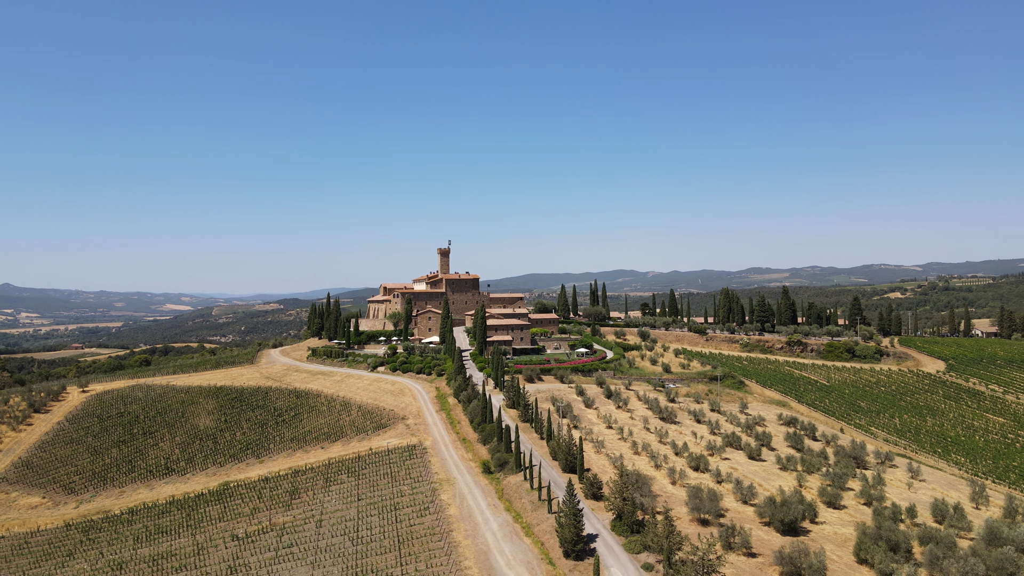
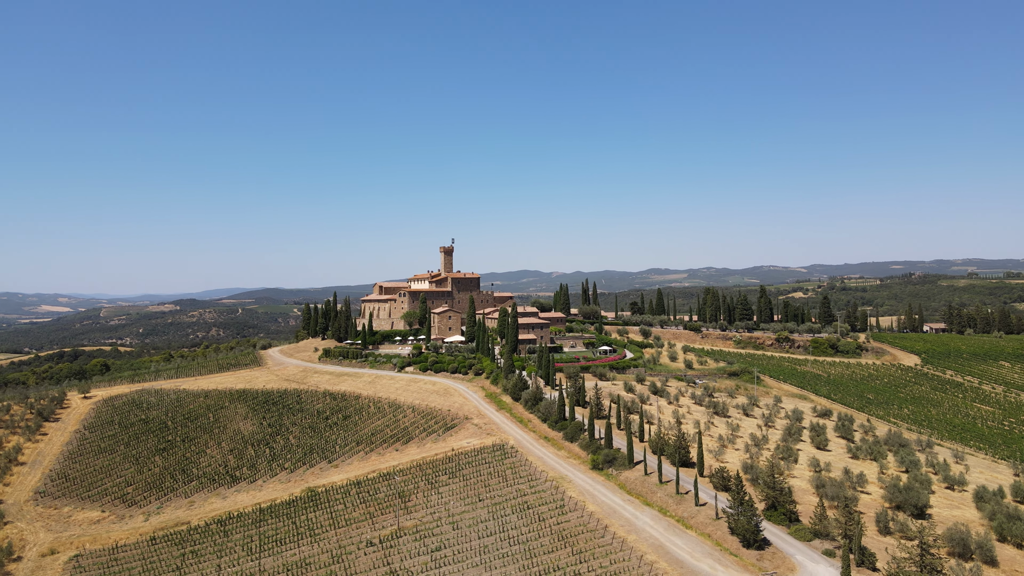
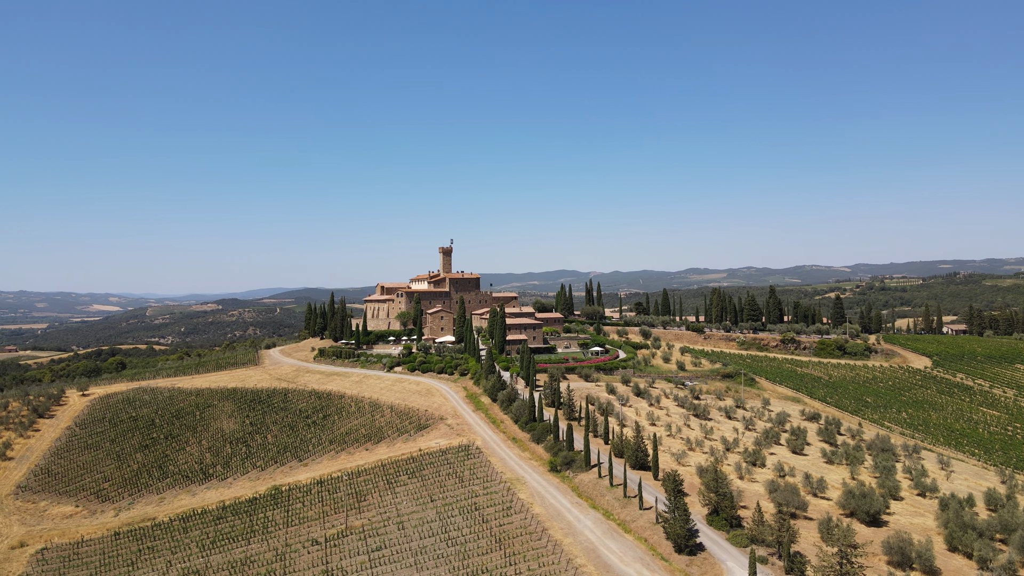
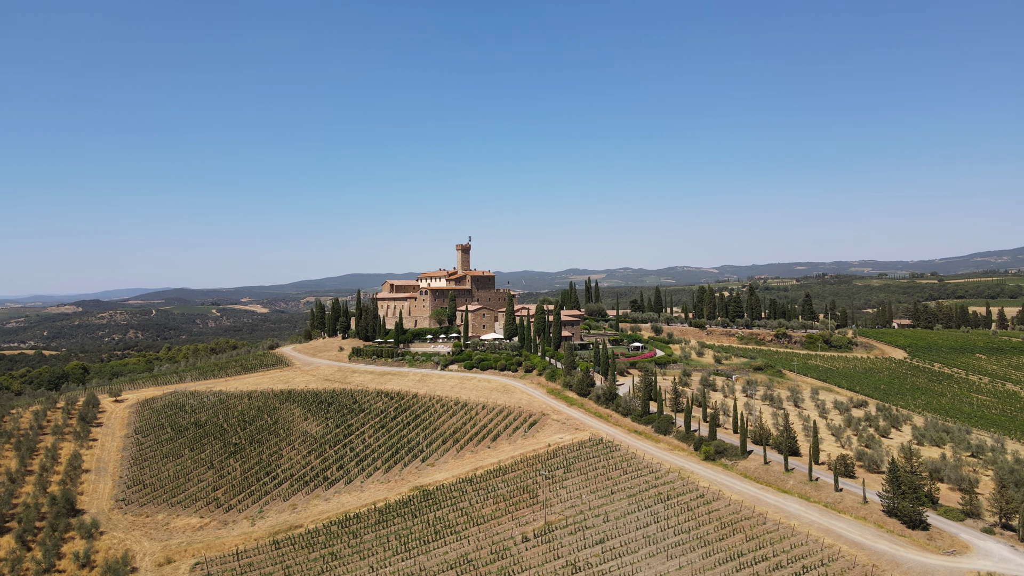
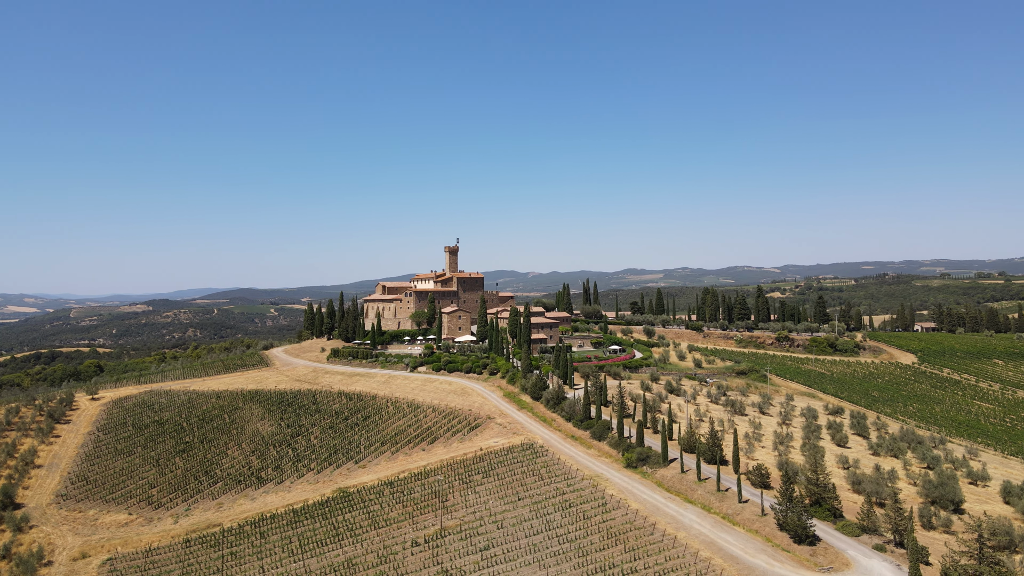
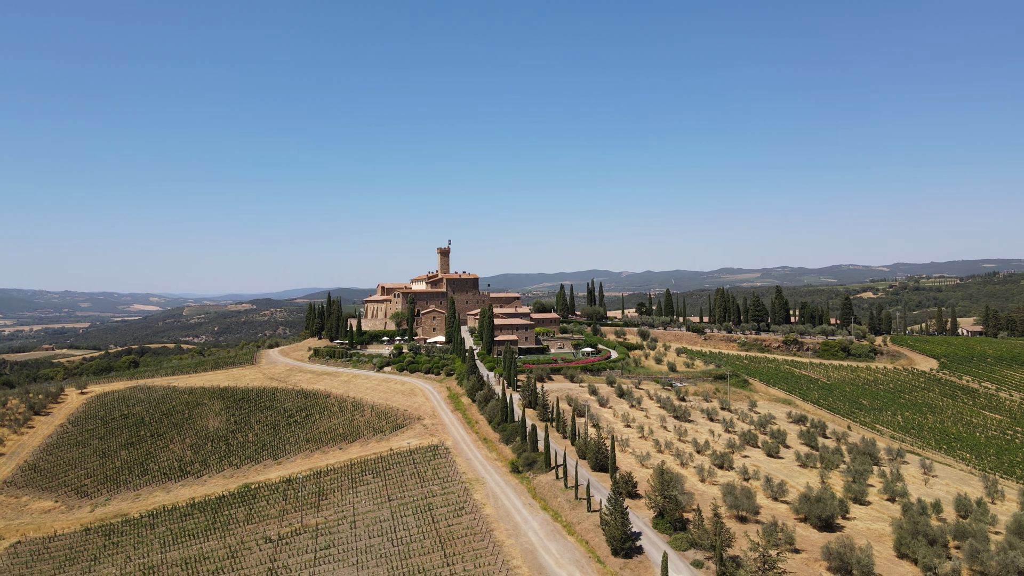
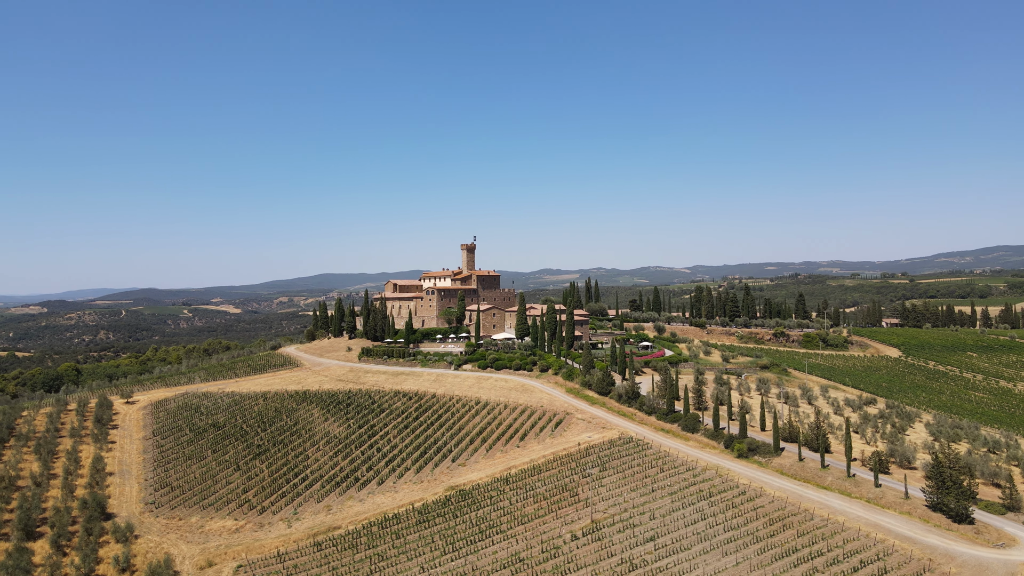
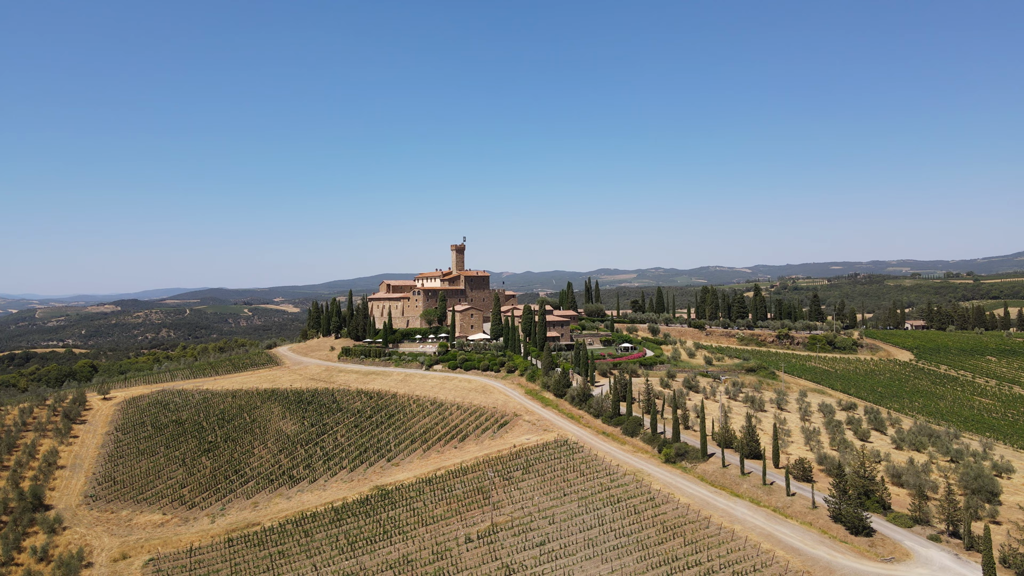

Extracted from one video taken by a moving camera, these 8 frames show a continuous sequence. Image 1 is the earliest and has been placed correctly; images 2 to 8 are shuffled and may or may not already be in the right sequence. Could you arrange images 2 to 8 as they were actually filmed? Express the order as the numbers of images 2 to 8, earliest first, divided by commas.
6, 3, 2, 5, 8, 4, 7
